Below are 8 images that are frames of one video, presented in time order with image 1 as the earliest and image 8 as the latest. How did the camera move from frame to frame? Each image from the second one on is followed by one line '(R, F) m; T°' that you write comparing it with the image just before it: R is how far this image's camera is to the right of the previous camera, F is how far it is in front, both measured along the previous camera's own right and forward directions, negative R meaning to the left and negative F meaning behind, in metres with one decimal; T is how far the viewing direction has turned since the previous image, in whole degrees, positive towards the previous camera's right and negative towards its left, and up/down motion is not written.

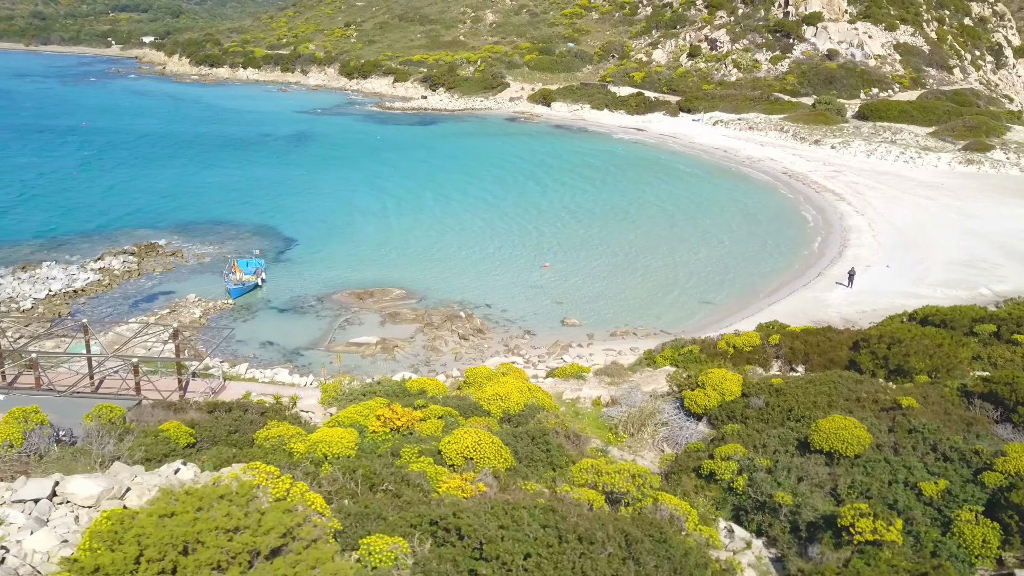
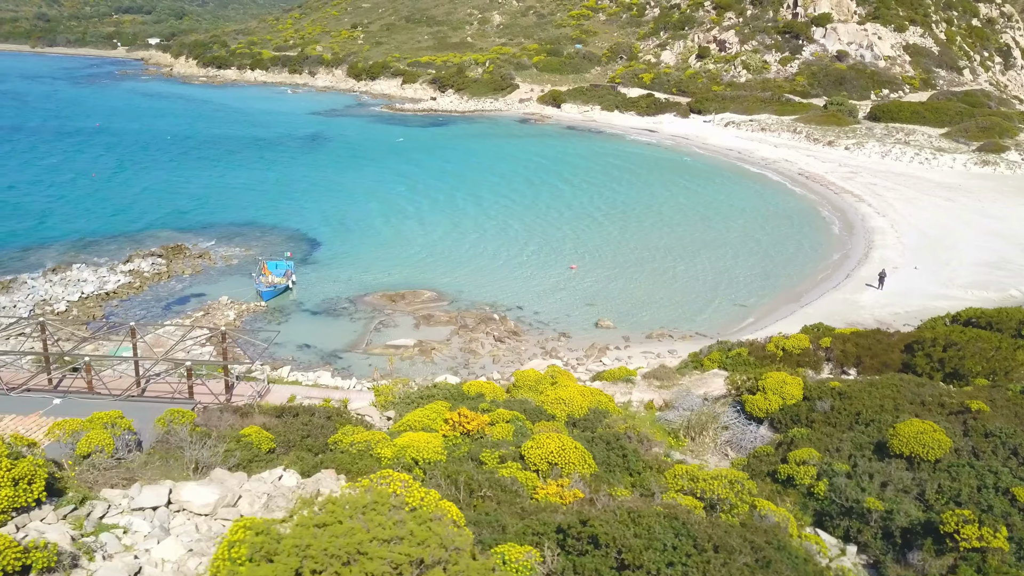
(-1.0, +0.1) m; 0°
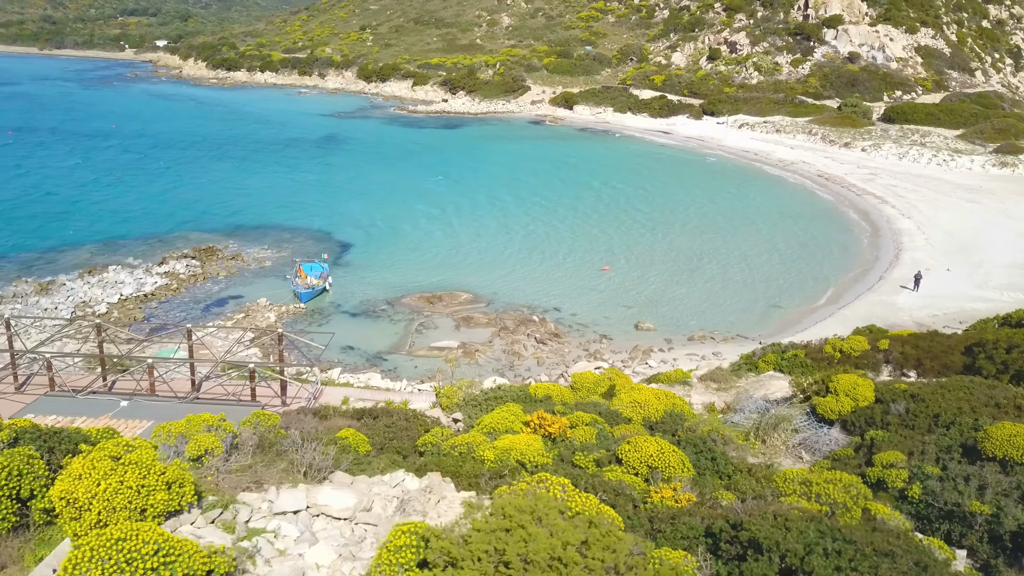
(-1.1, +0.1) m; 0°
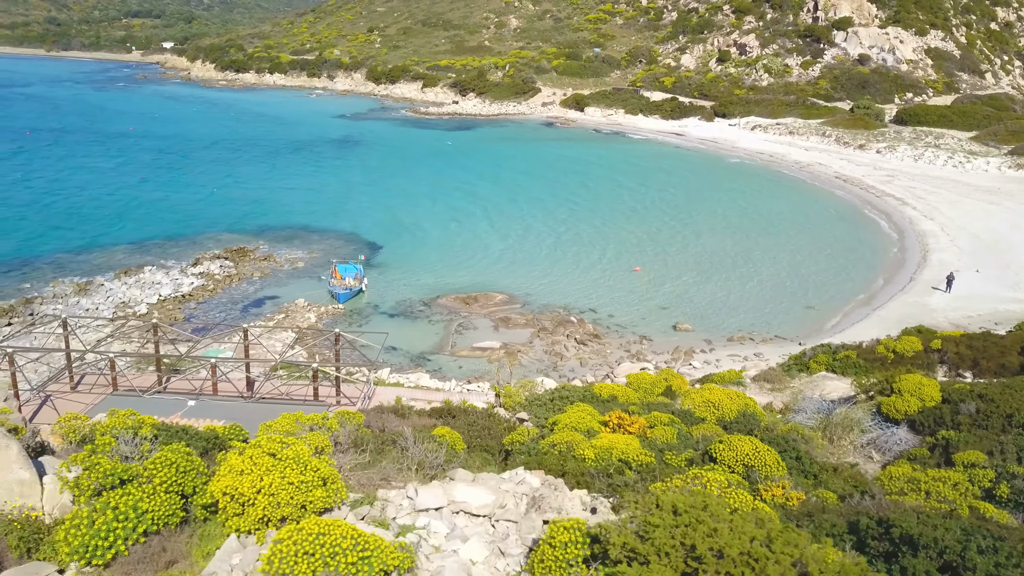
(-1.1, 0.0) m; 0°
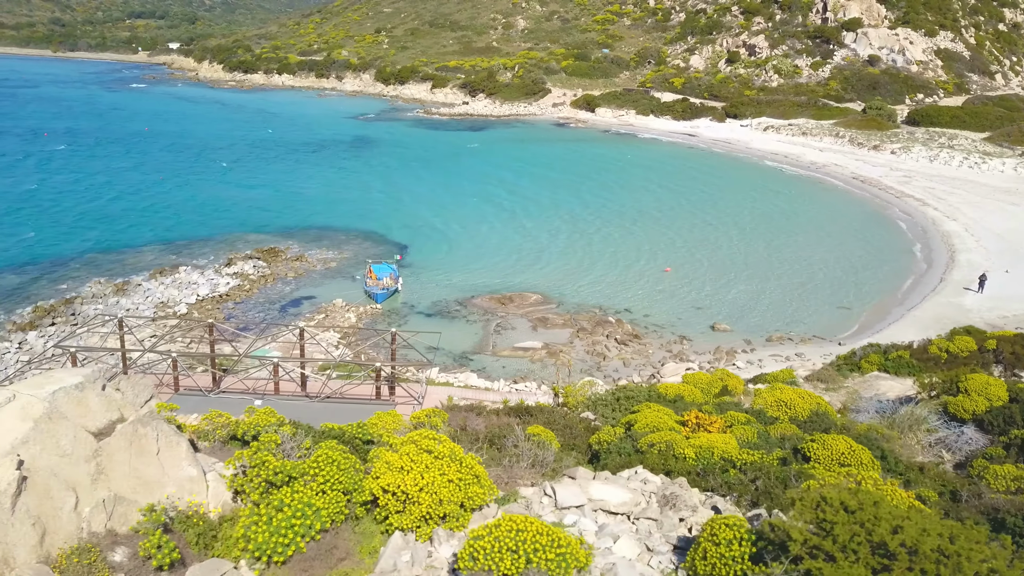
(-1.1, 0.0) m; 0°
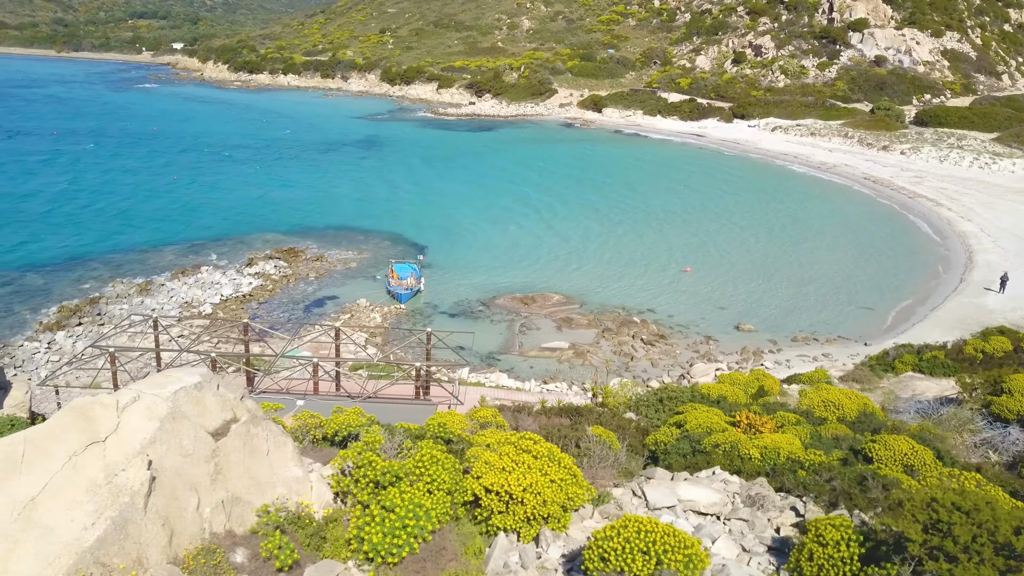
(-0.7, 0.0) m; 0°
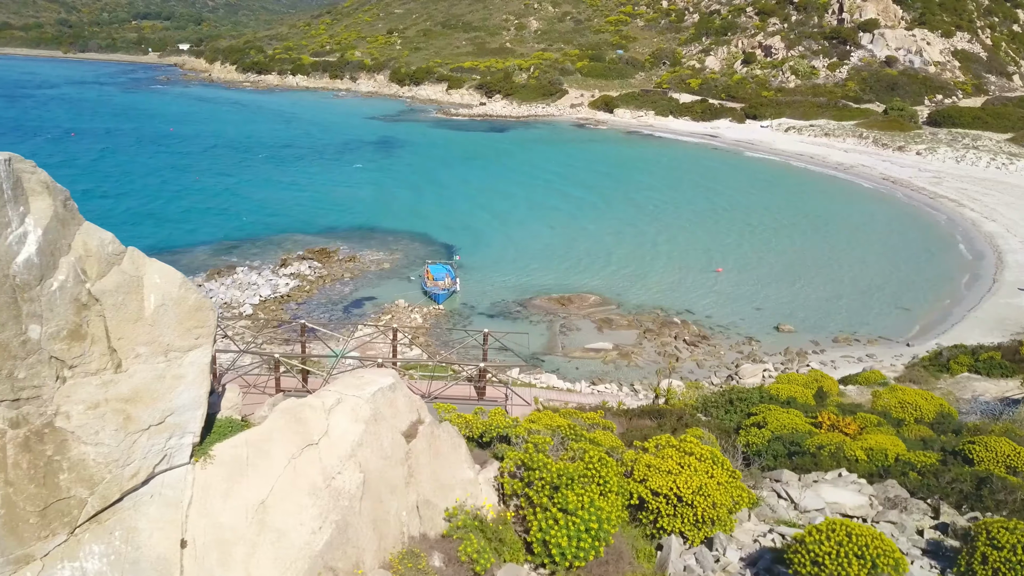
(-1.1, +0.1) m; 0°
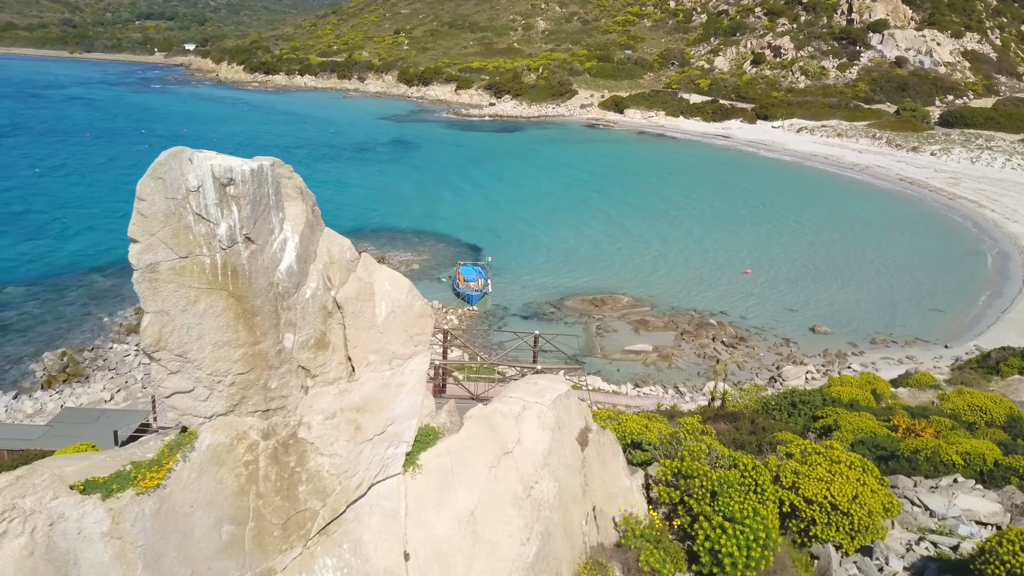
(-1.0, +0.1) m; 0°
